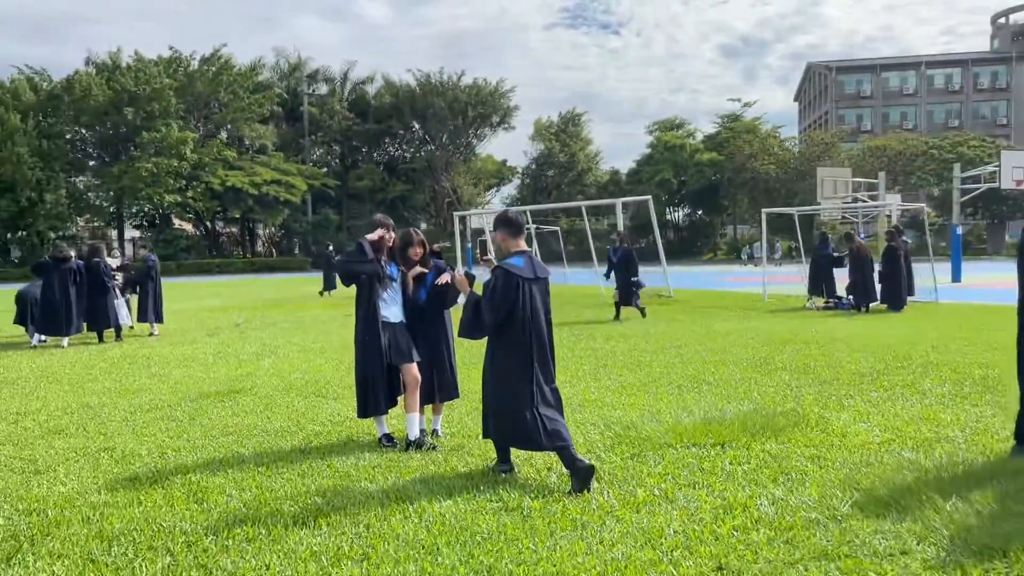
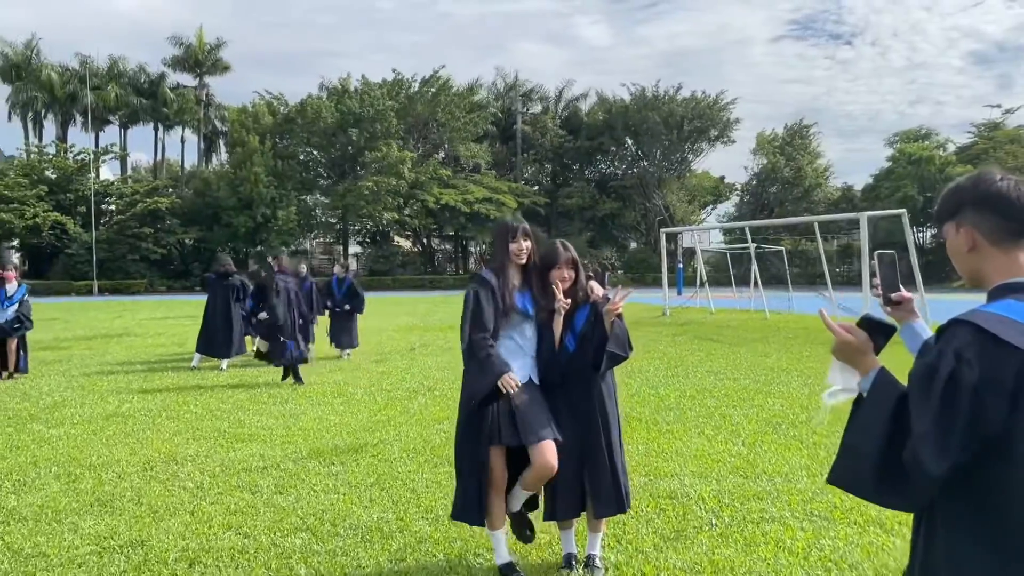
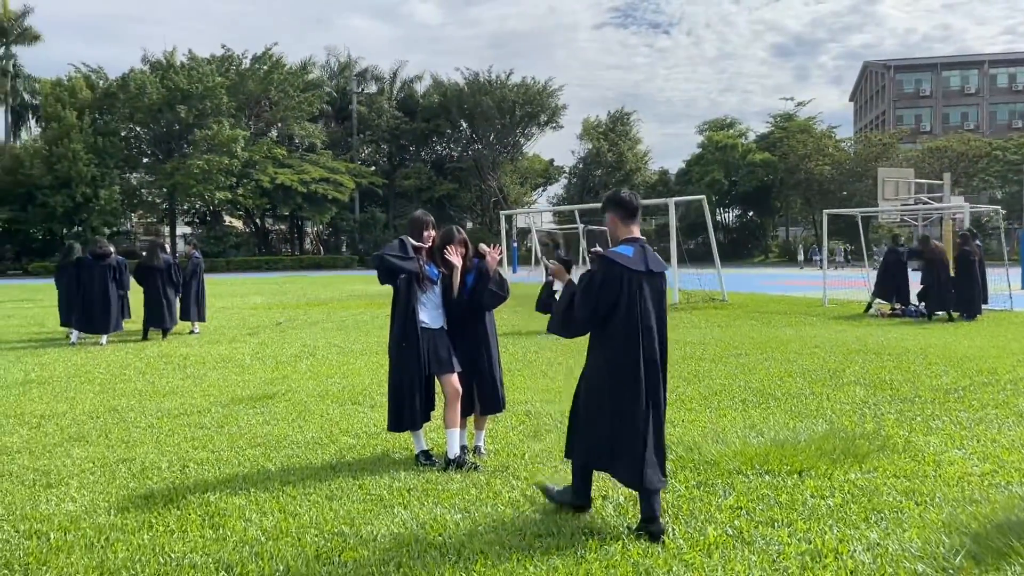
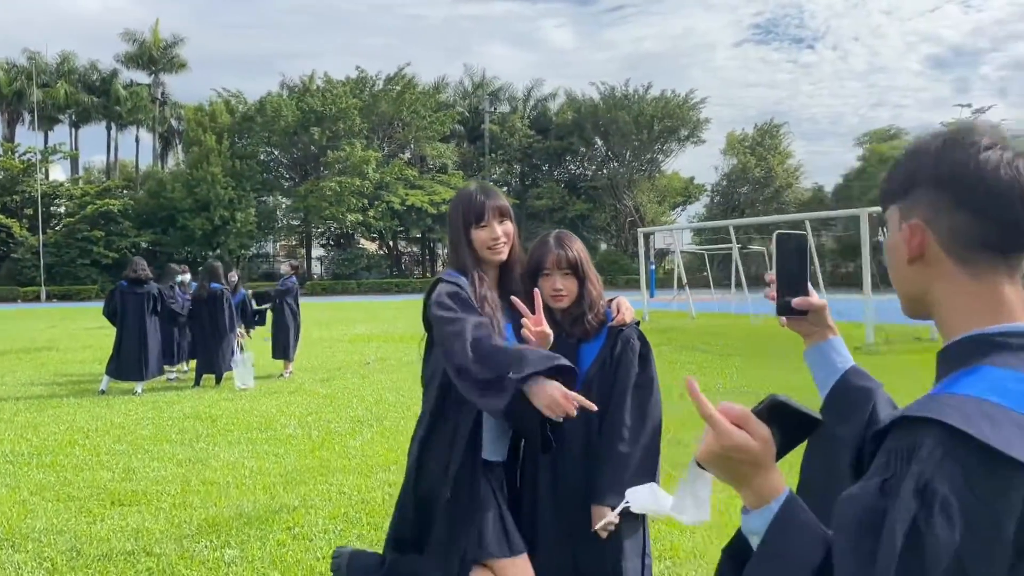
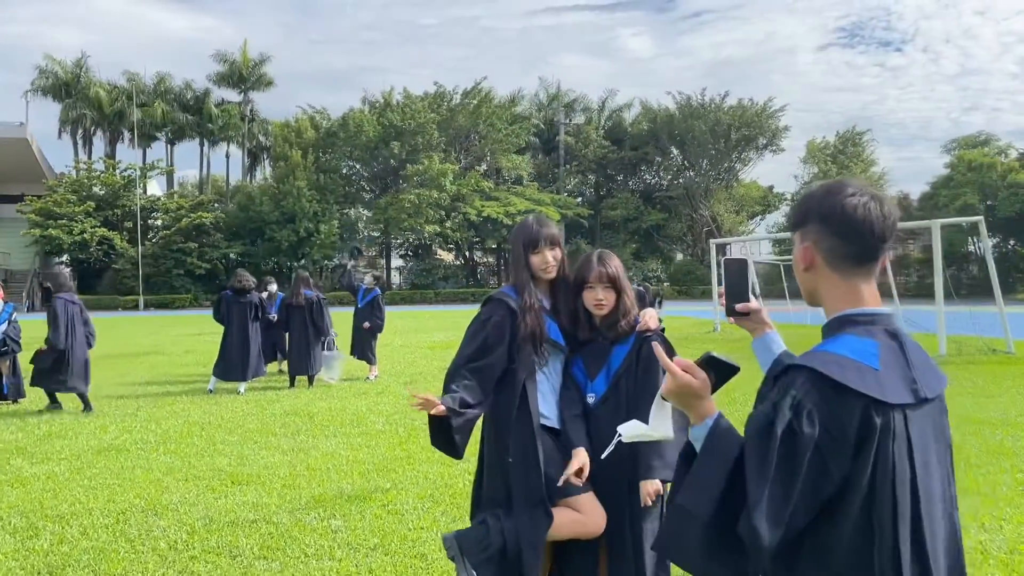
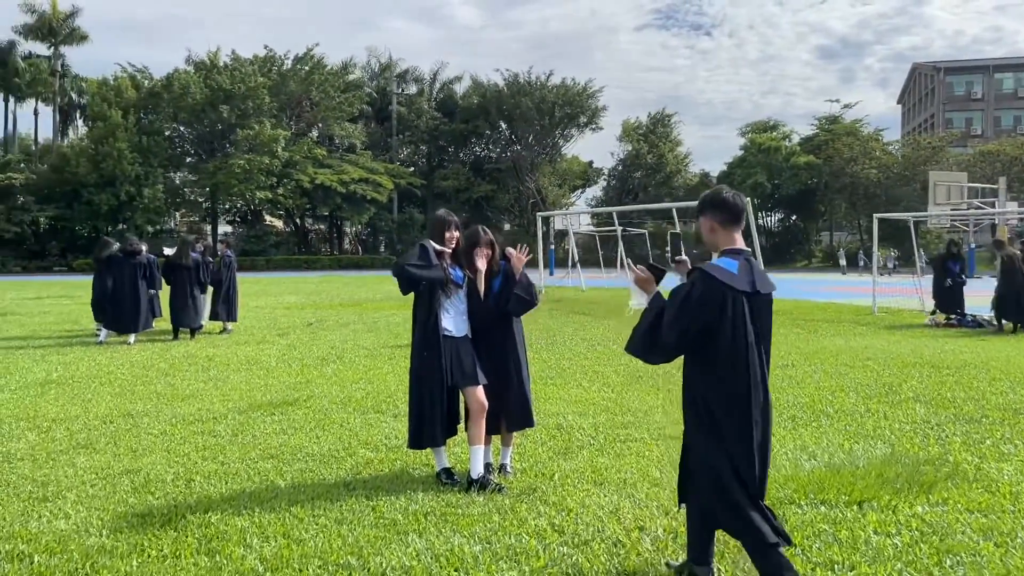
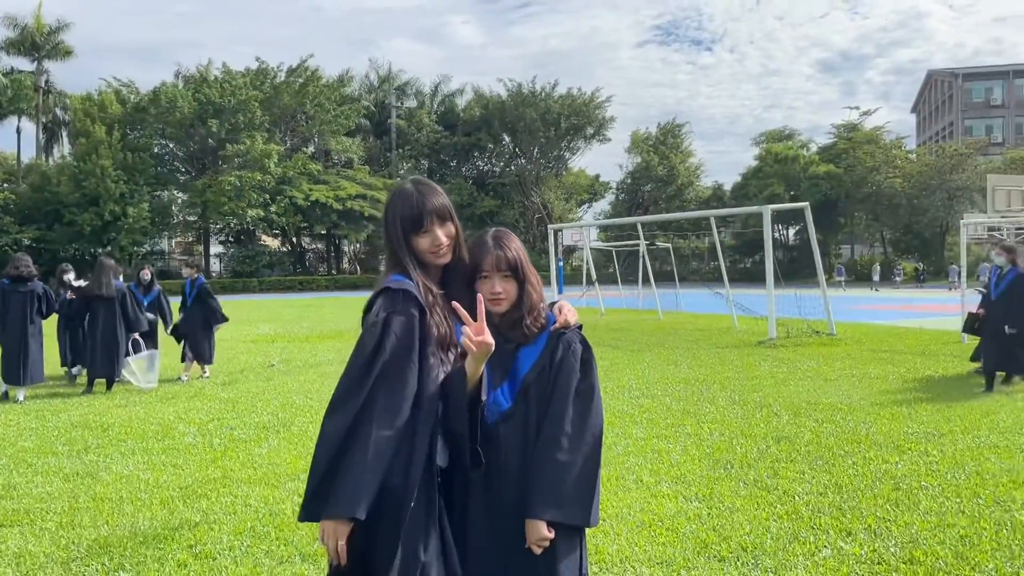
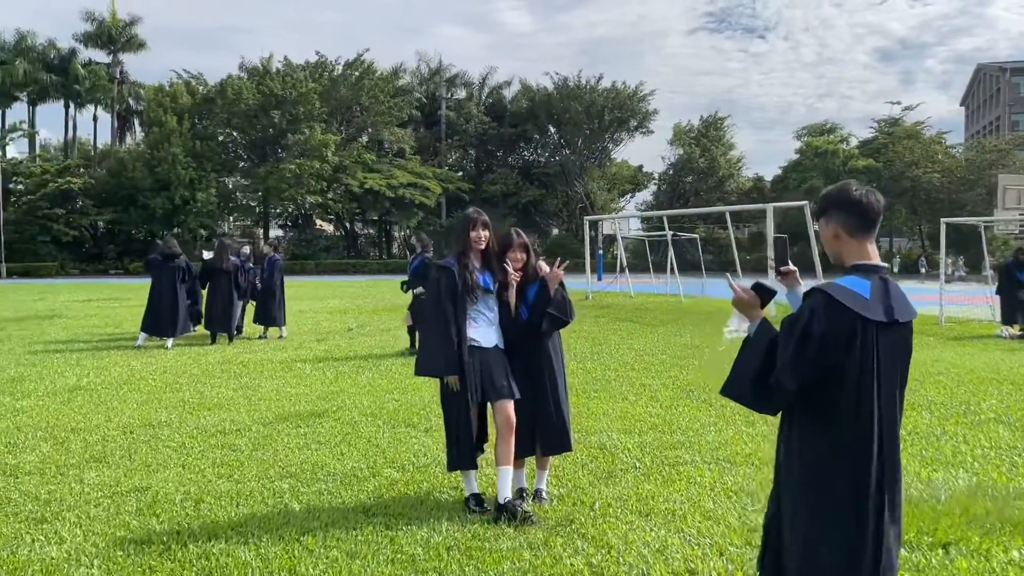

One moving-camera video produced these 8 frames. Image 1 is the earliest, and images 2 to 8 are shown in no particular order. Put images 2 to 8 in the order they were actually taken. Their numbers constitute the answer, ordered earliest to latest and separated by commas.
3, 6, 8, 2, 5, 4, 7
